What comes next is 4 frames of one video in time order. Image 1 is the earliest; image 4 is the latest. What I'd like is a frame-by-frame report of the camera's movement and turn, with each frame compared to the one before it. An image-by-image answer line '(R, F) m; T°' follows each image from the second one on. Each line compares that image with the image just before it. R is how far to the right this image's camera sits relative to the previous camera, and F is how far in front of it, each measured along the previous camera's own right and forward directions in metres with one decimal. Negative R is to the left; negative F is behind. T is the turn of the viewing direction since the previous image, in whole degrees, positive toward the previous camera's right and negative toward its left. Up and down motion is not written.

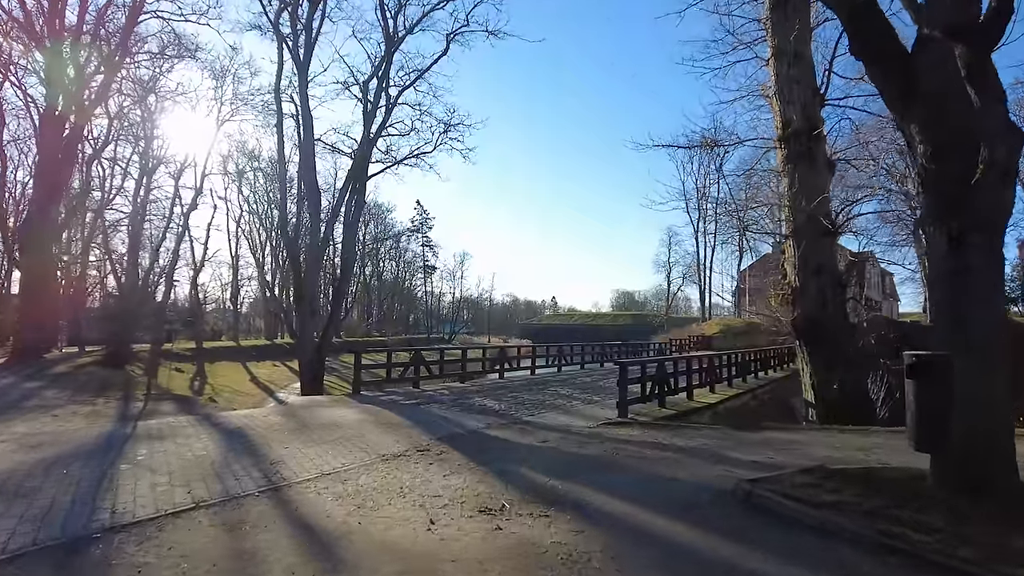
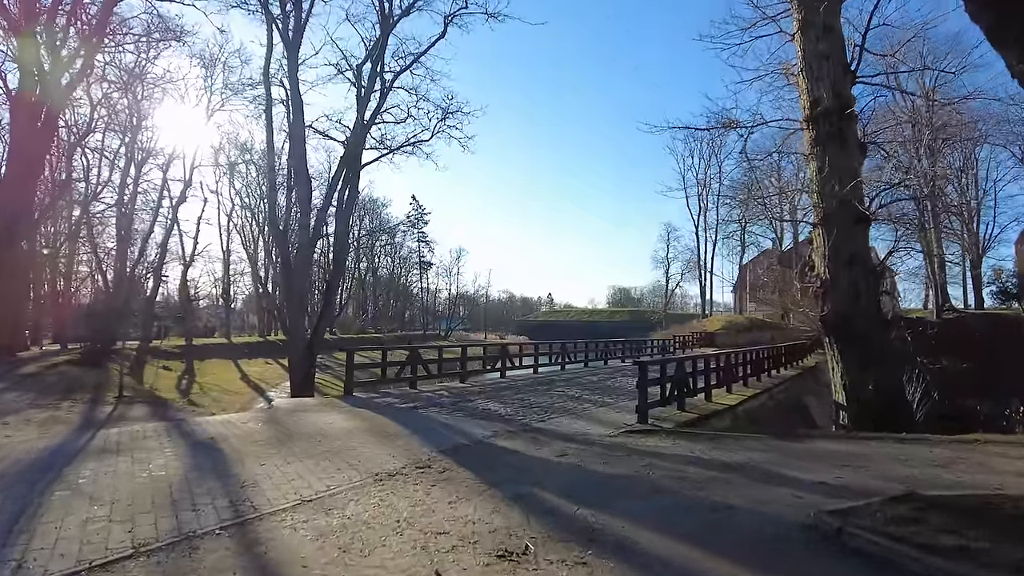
(-0.2, +1.0) m; 0°
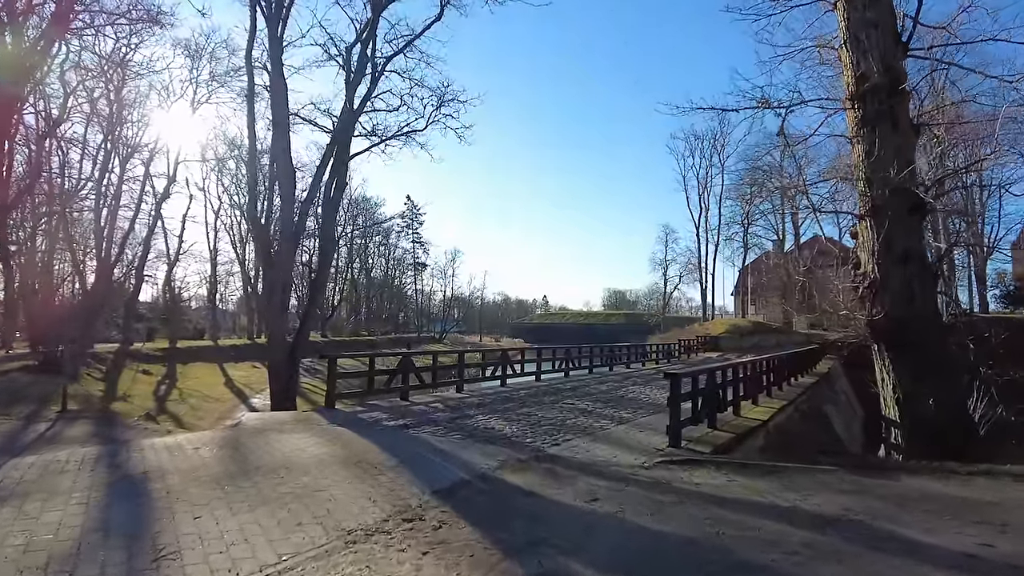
(-0.2, +1.4) m; 0°
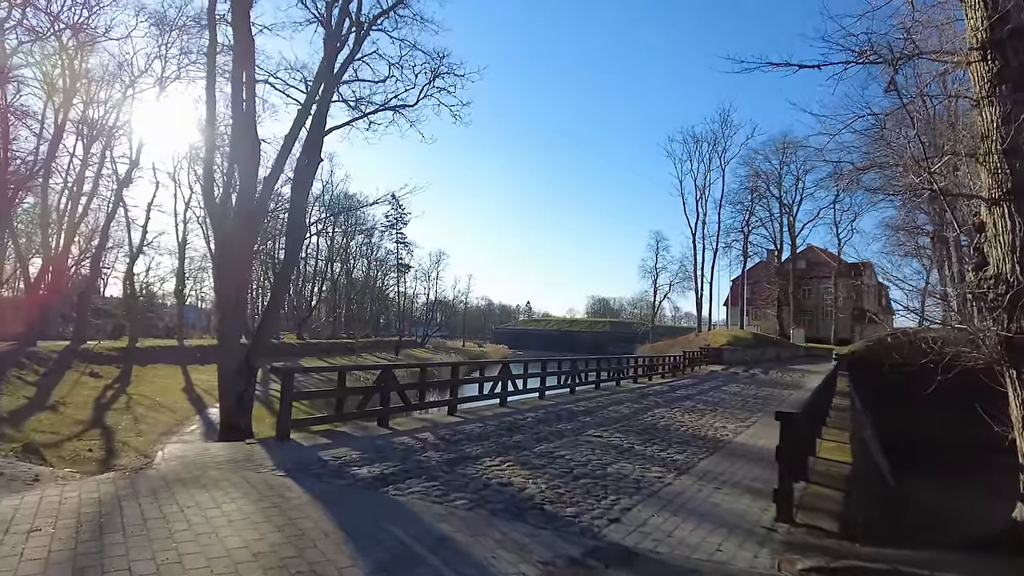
(-0.4, +2.6) m; +1°
